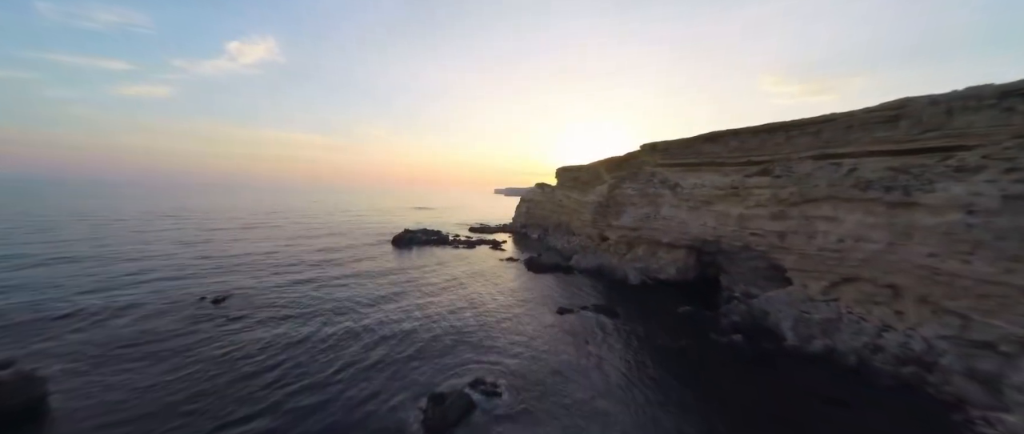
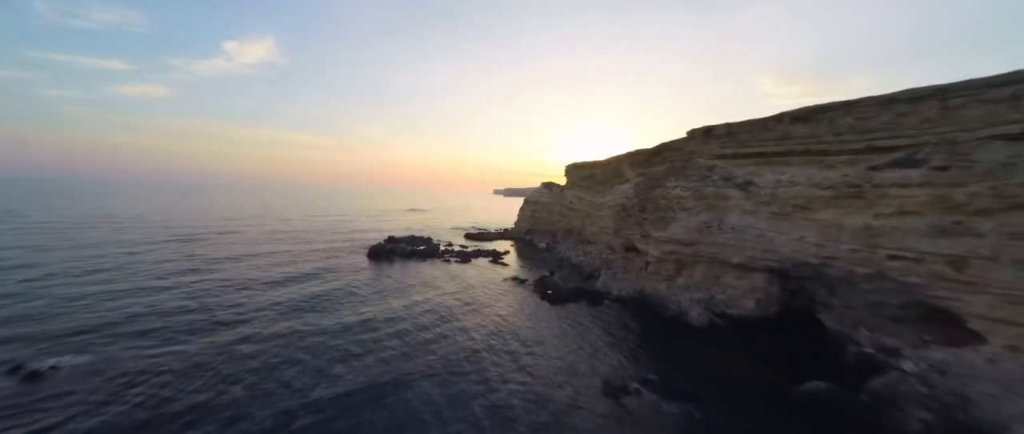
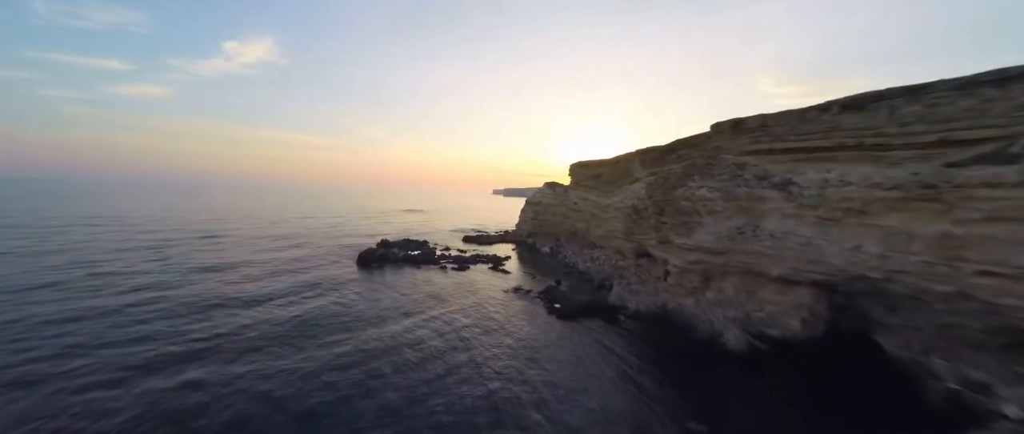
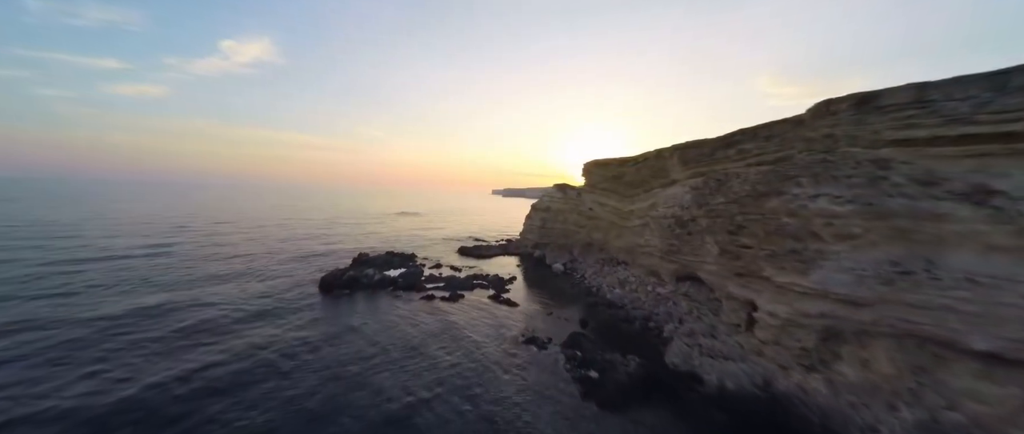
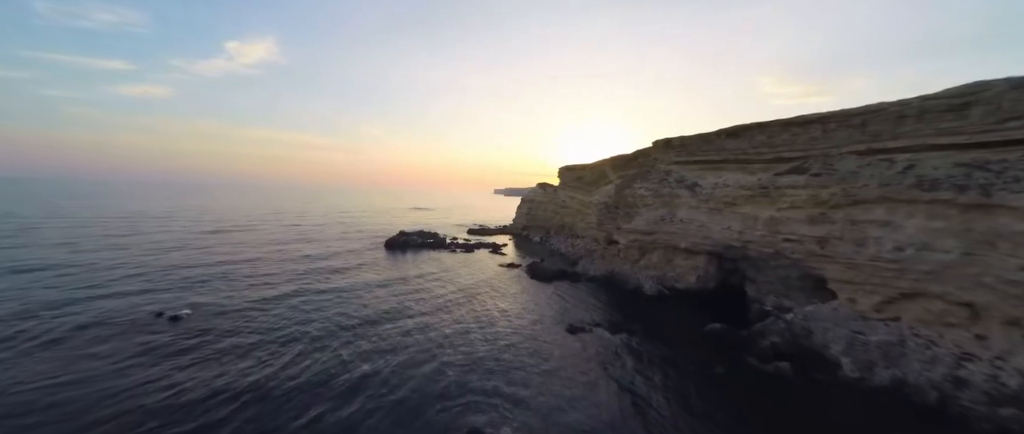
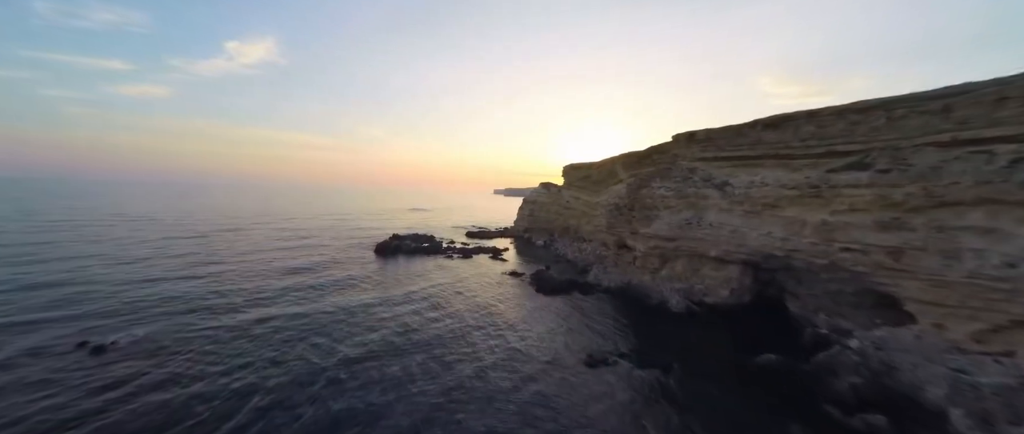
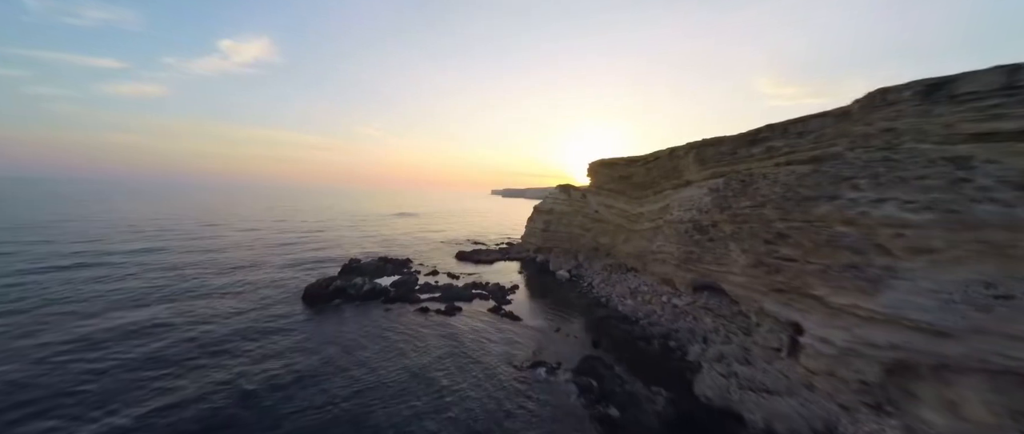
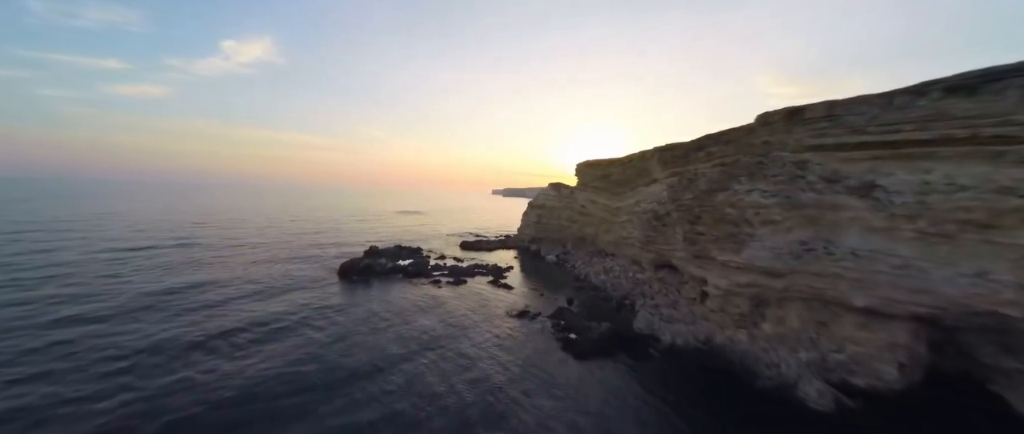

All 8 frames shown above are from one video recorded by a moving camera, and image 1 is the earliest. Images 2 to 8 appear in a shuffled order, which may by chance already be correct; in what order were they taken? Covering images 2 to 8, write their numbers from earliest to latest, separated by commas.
5, 6, 2, 3, 8, 4, 7
